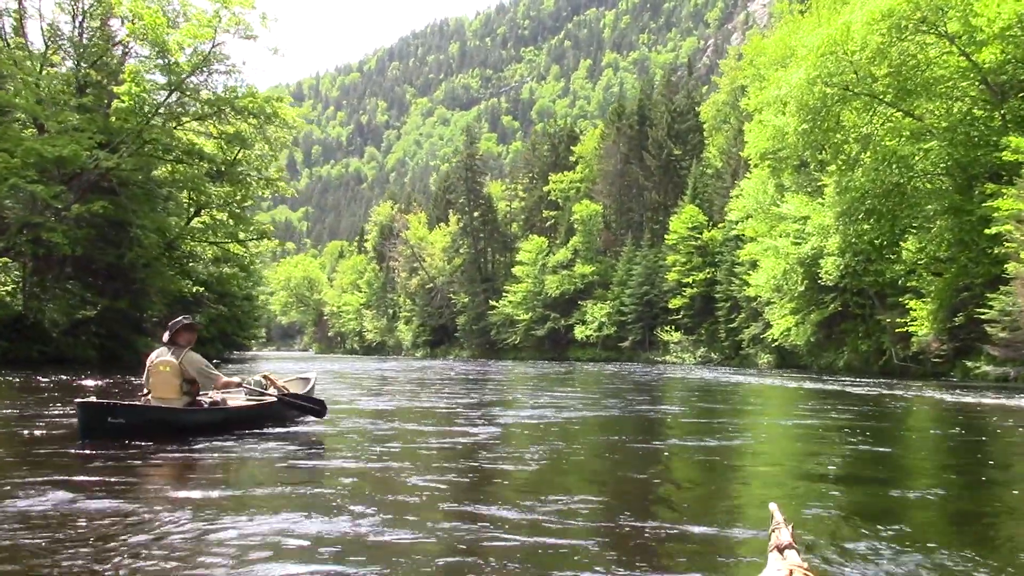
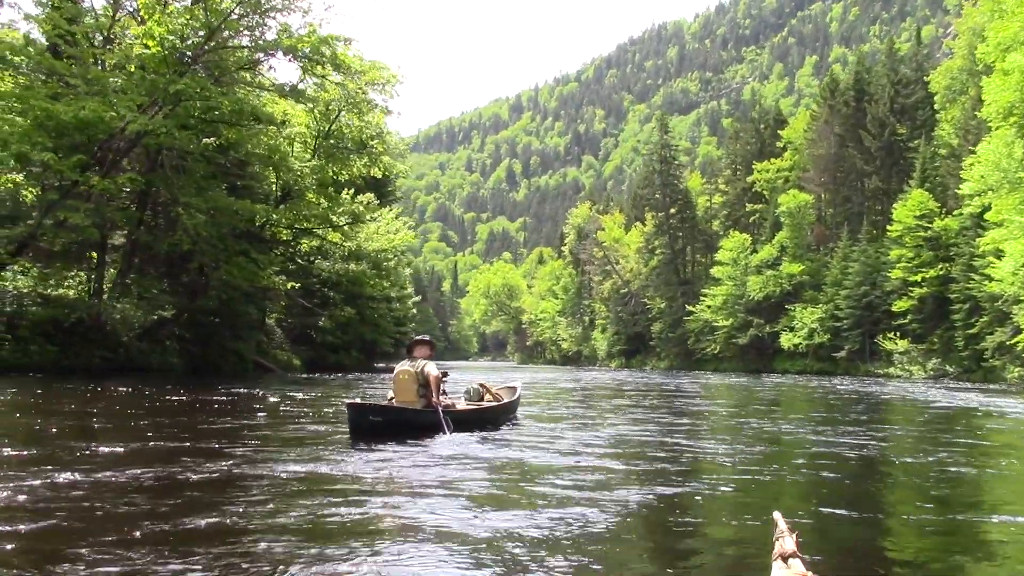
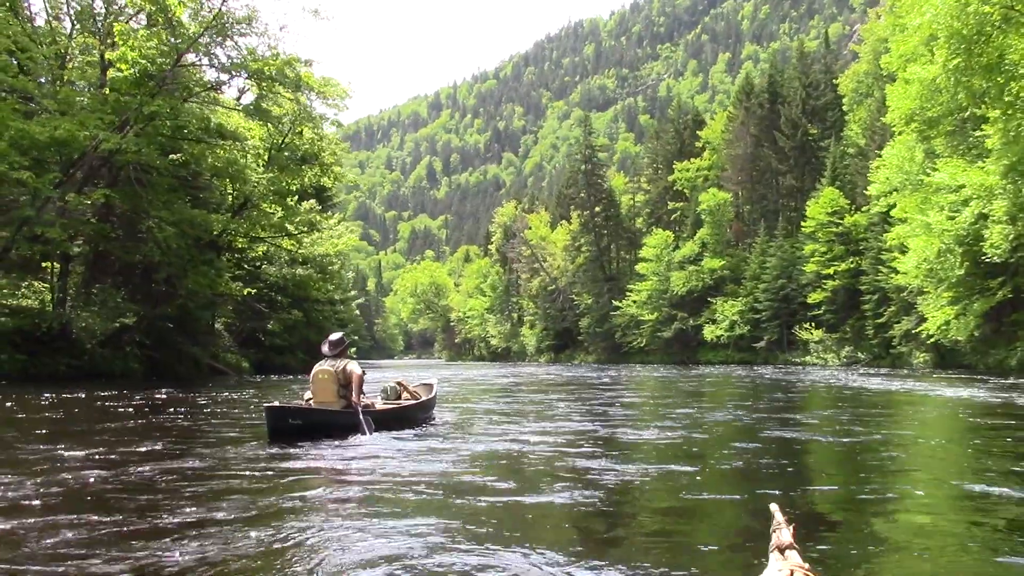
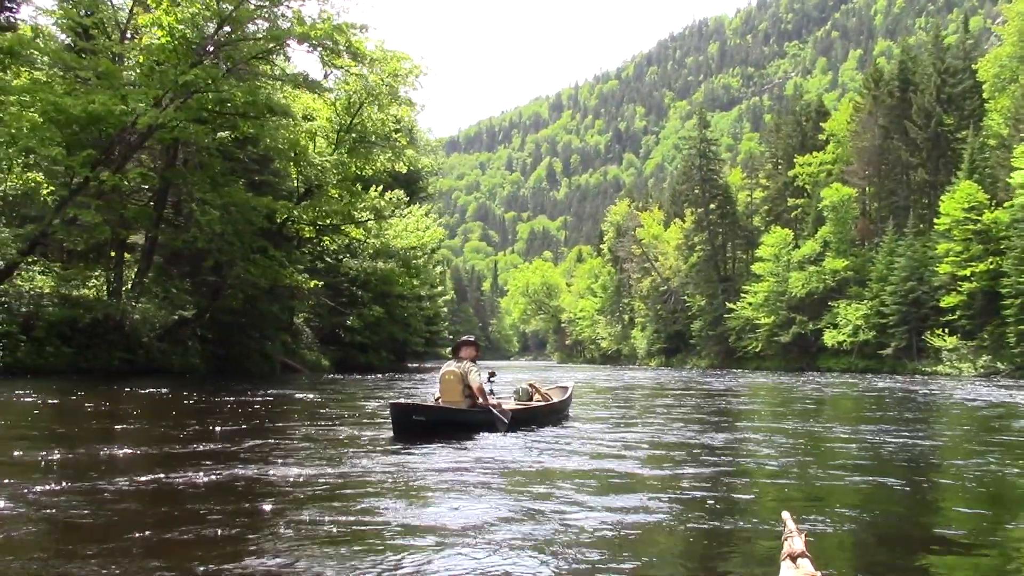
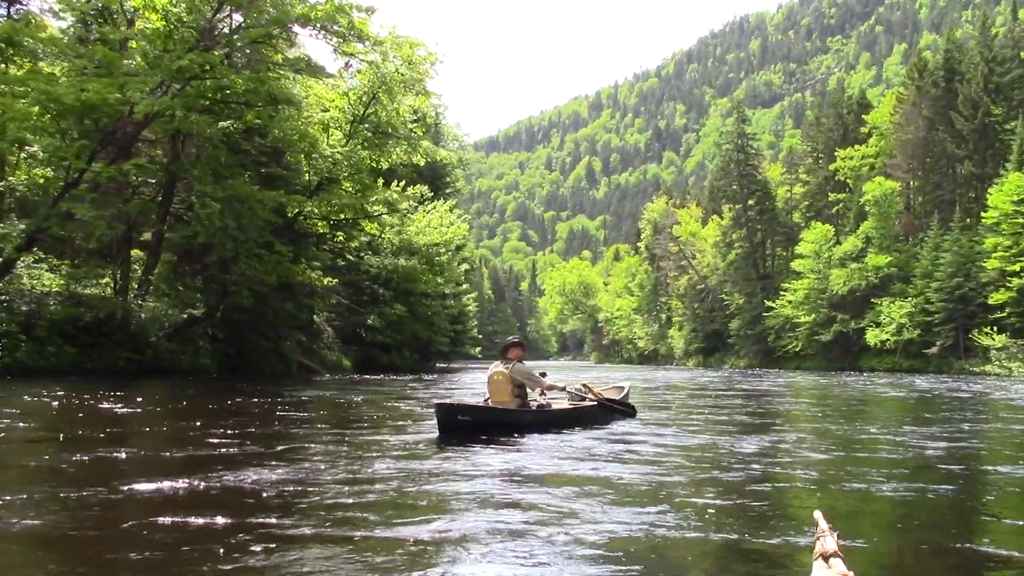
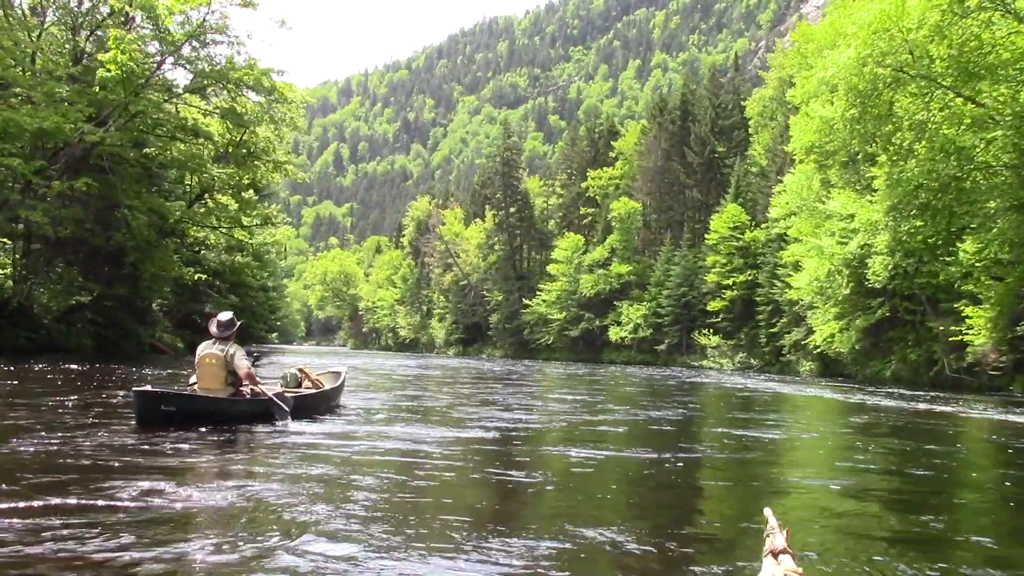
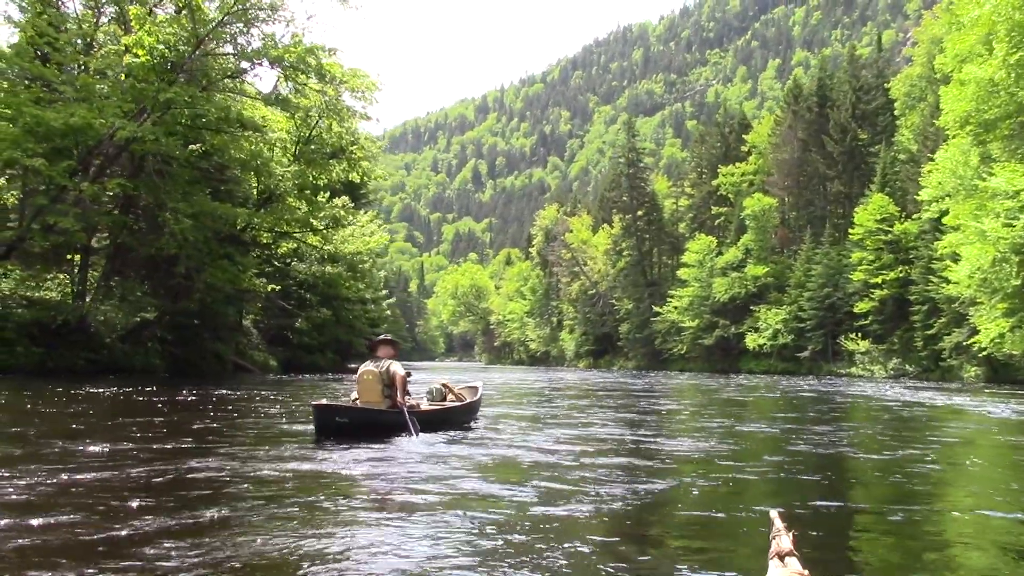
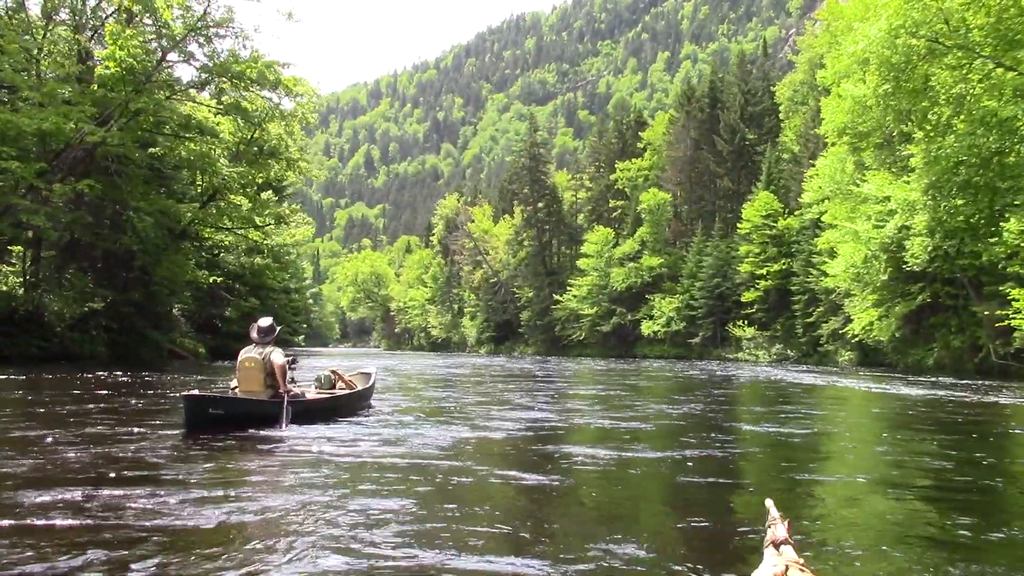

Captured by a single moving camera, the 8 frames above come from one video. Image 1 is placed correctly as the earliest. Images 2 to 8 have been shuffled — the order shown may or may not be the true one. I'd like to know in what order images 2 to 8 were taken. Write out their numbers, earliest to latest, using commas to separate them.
6, 8, 3, 7, 2, 4, 5
